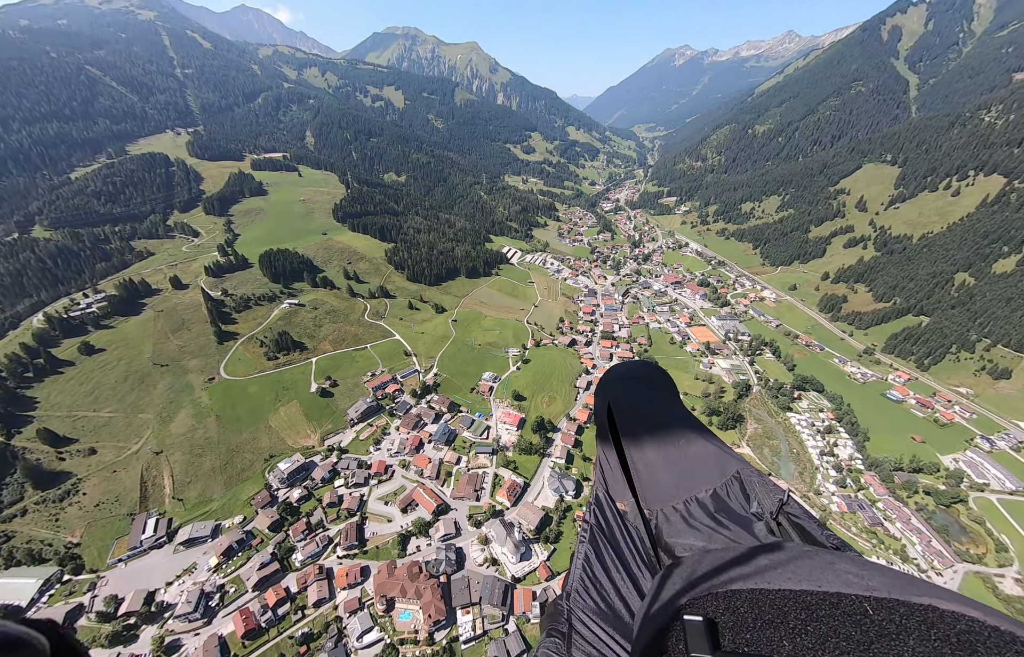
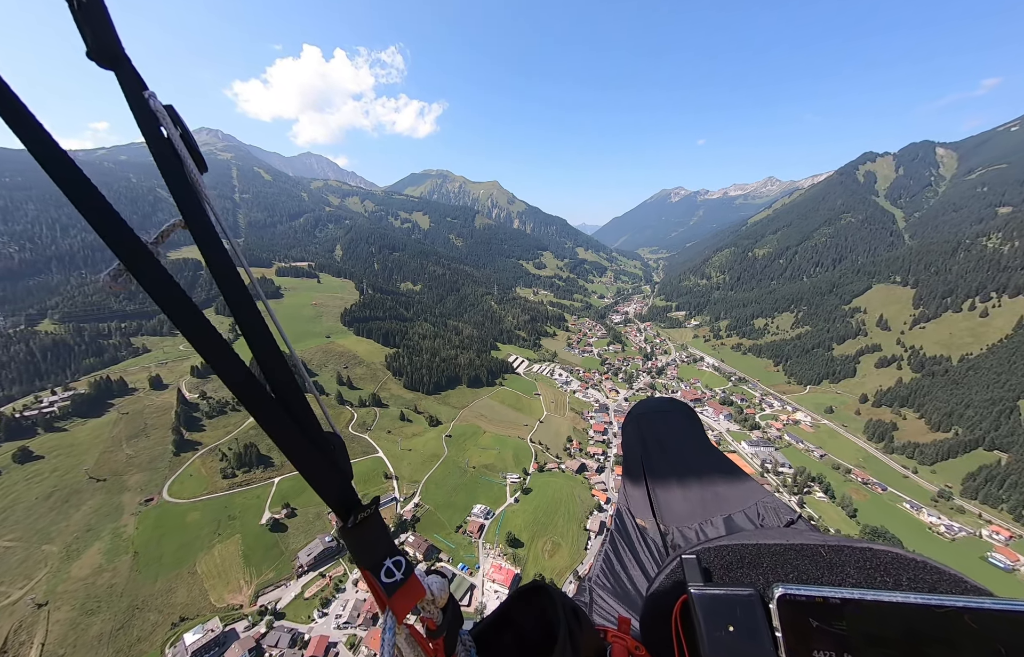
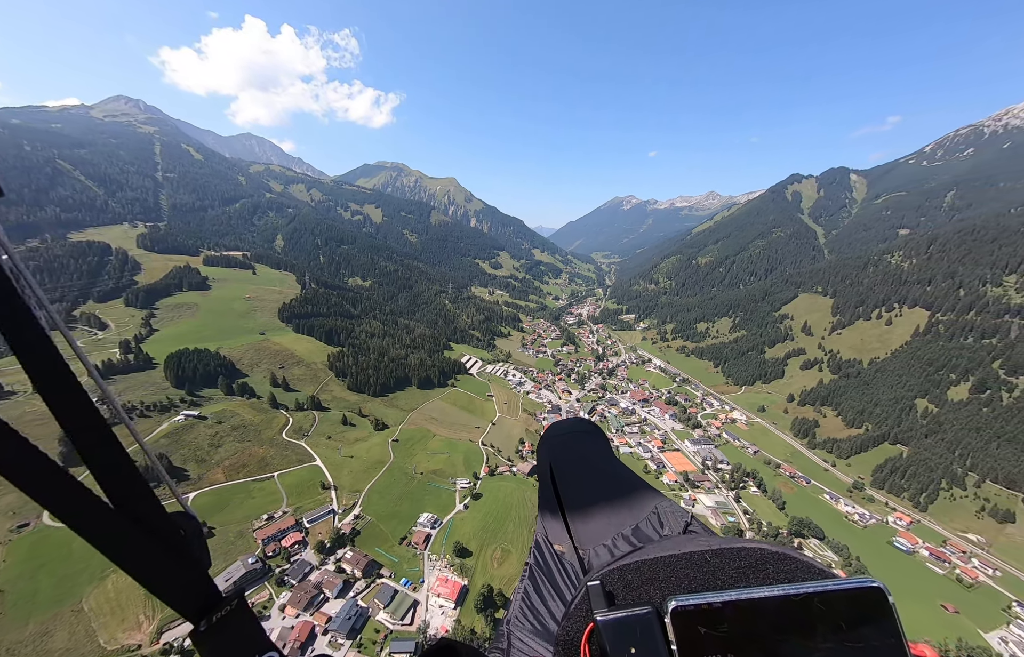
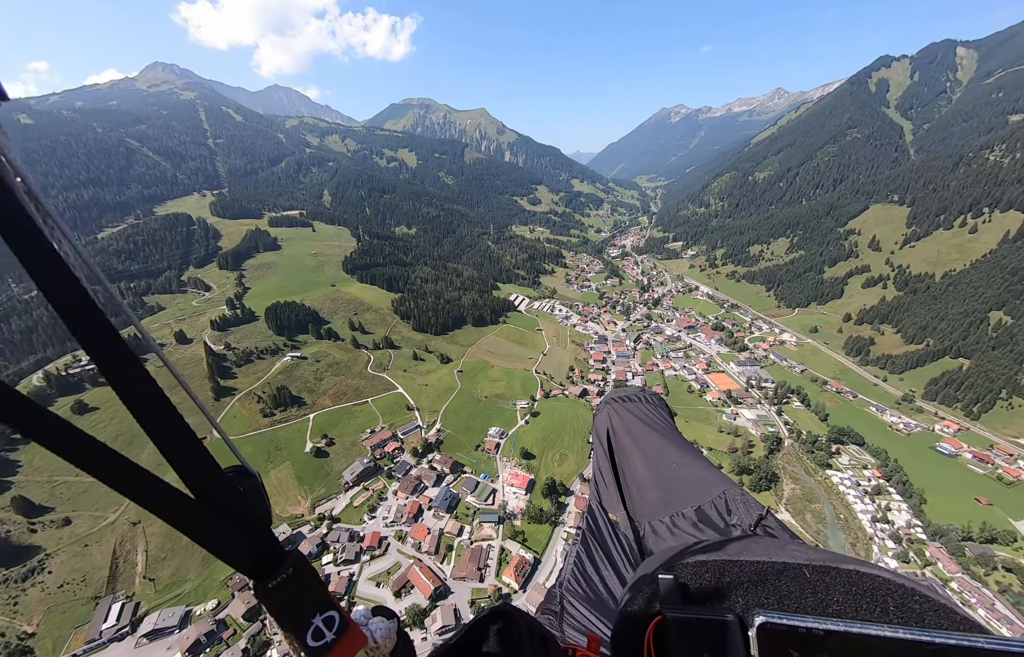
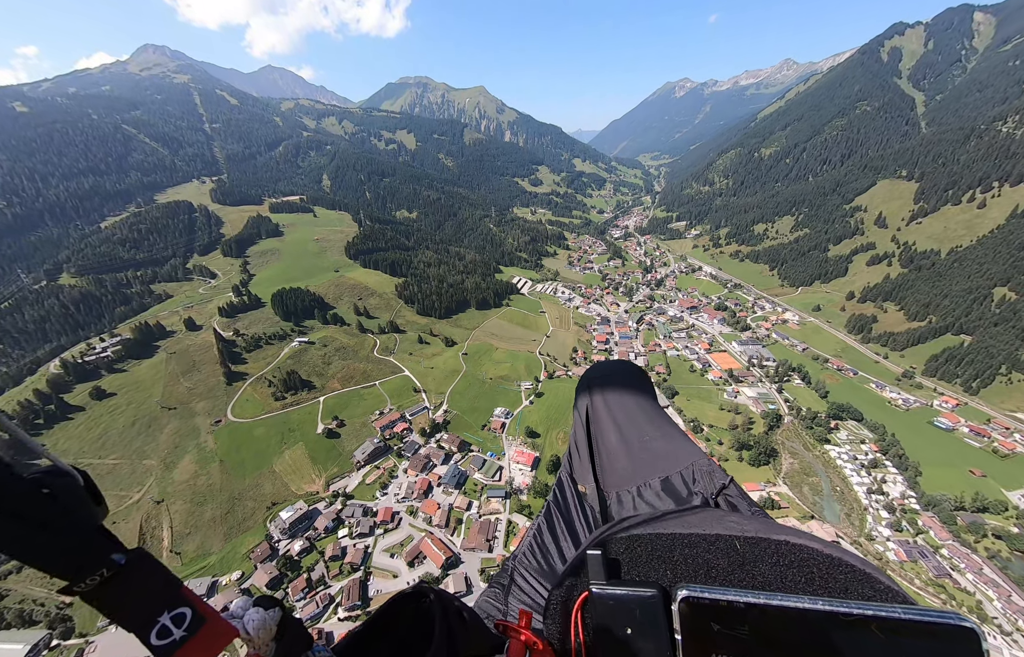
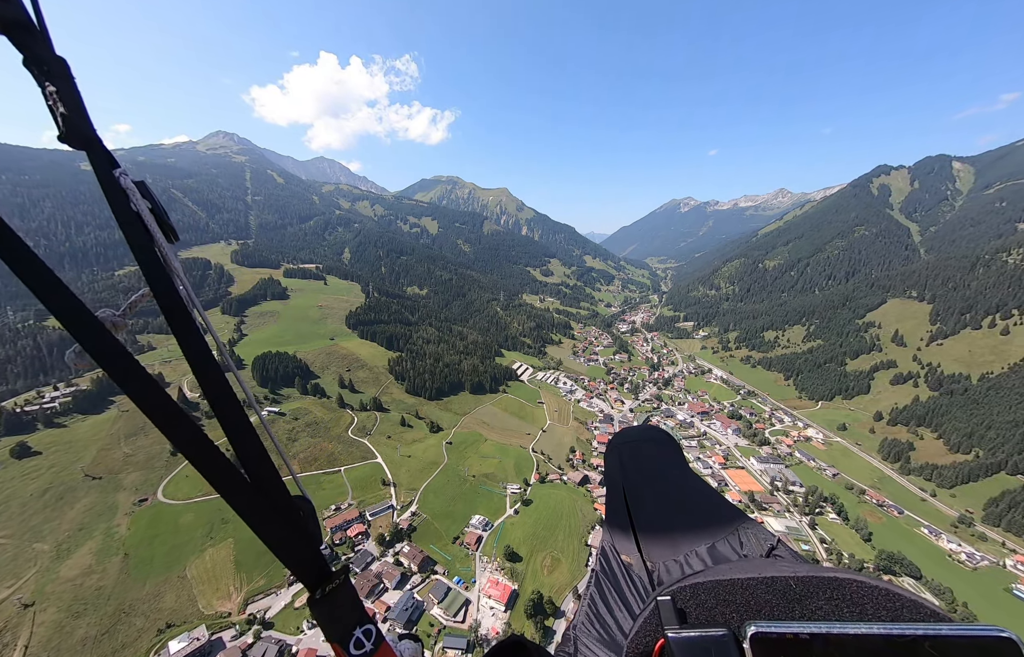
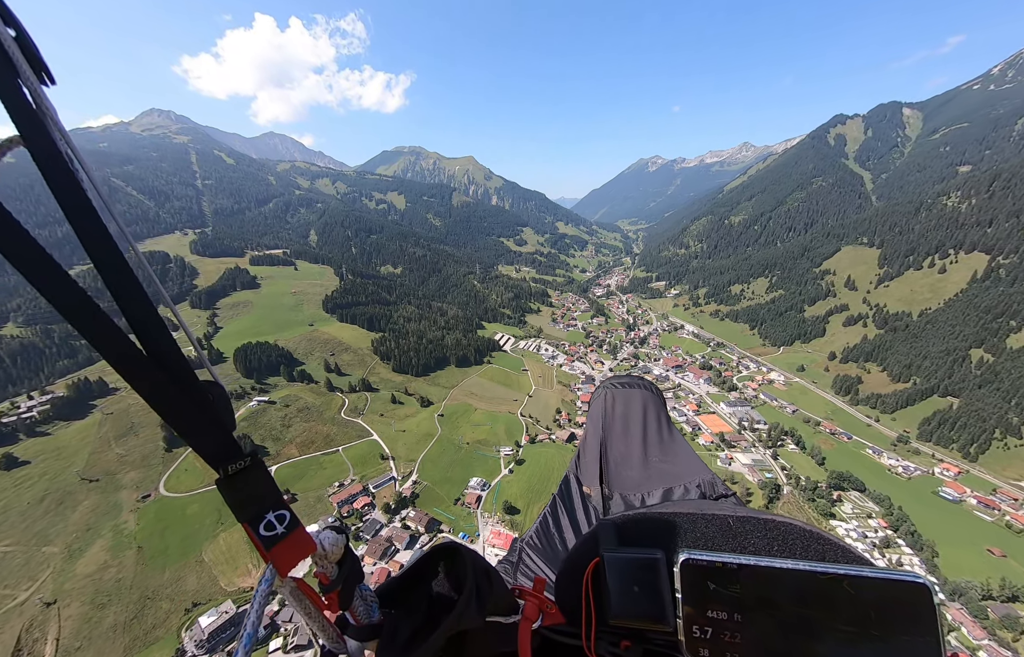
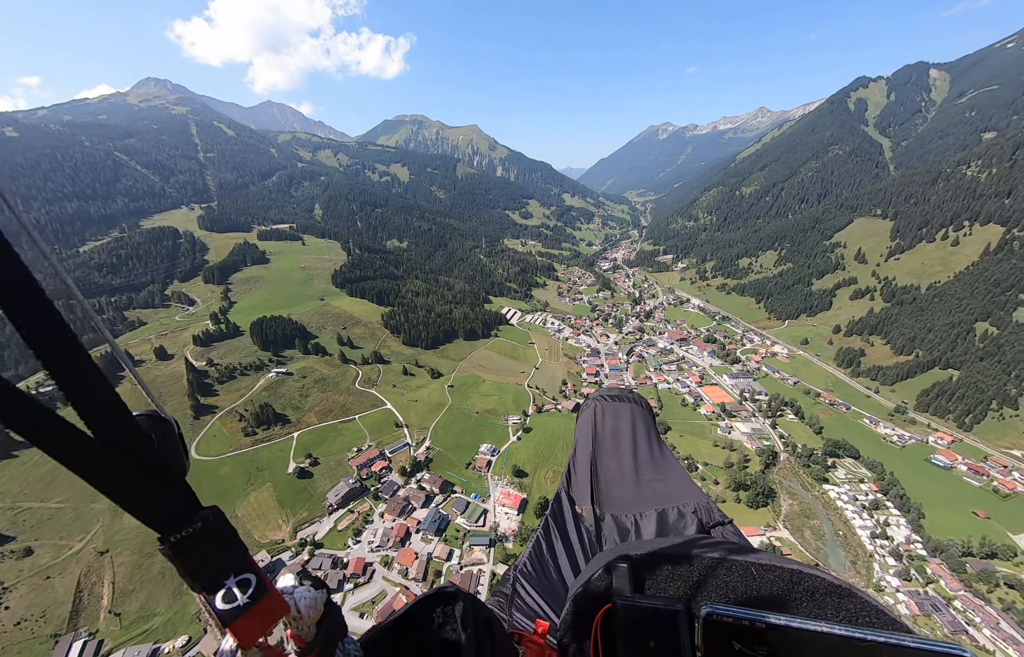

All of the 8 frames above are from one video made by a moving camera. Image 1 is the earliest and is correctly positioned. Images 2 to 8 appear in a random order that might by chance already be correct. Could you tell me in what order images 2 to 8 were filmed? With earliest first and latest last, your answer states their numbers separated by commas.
5, 4, 8, 7, 2, 6, 3
